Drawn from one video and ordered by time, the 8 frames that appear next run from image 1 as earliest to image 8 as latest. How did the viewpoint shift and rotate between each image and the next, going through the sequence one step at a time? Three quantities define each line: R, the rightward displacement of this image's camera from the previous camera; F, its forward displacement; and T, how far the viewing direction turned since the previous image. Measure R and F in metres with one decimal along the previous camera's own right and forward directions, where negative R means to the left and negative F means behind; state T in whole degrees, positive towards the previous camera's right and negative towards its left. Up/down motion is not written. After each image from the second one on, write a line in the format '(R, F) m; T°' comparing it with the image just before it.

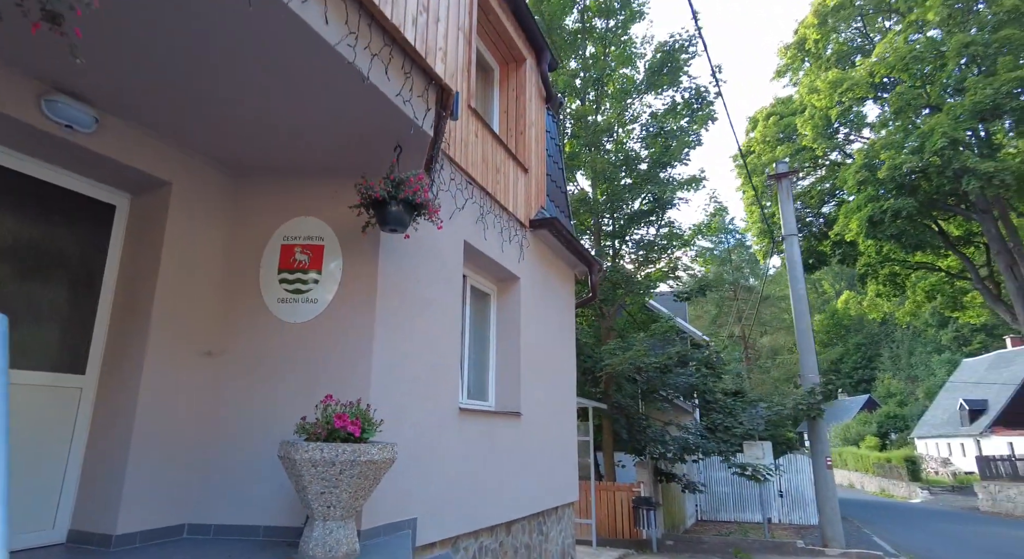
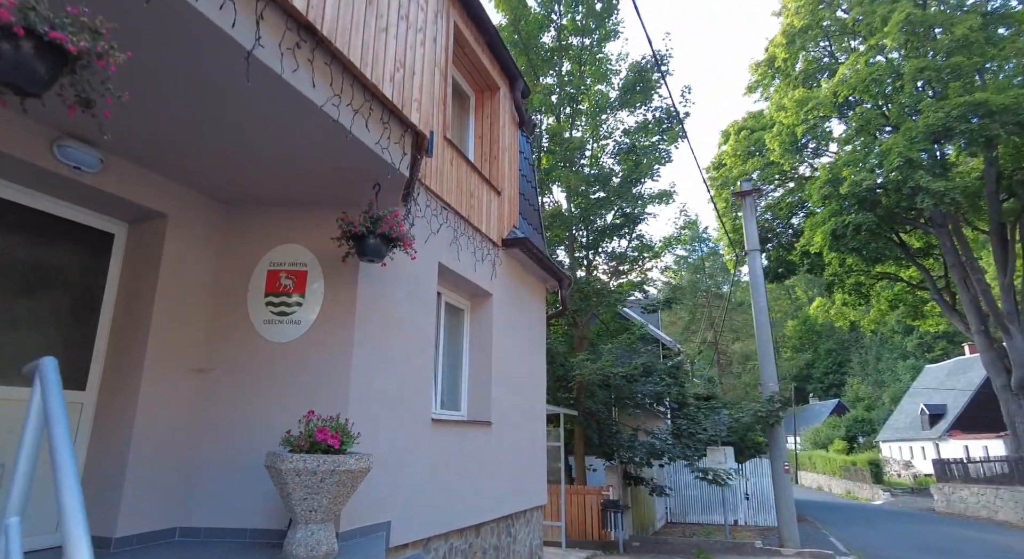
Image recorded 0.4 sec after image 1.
(+0.1, -0.4) m; +2°
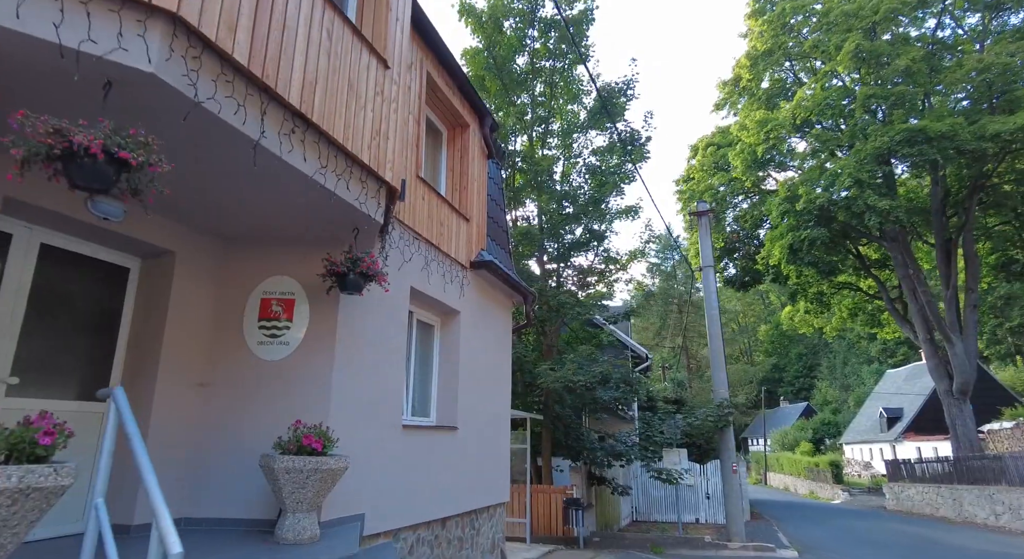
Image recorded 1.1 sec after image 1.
(+0.2, -0.8) m; +2°
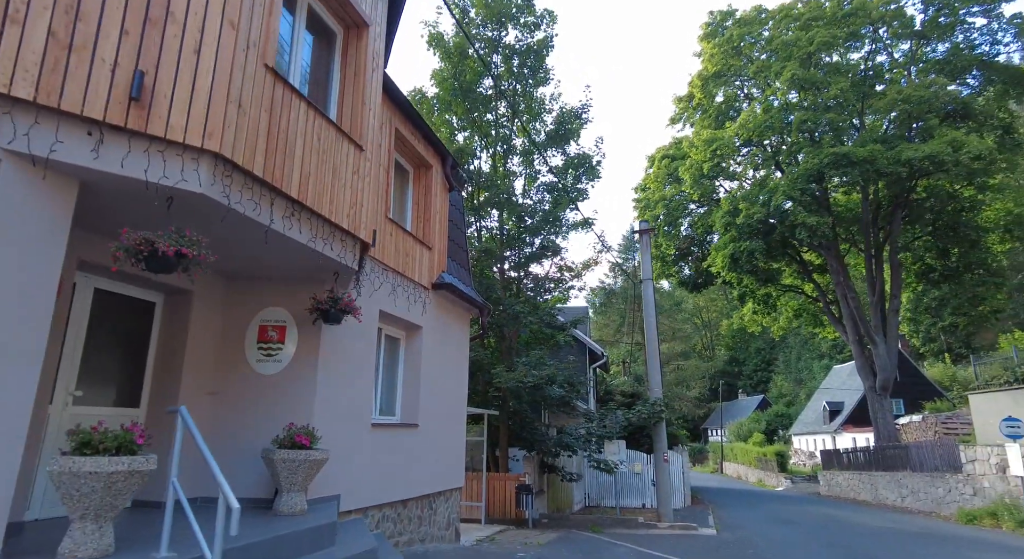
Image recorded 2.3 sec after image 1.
(+0.3, -1.5) m; +3°
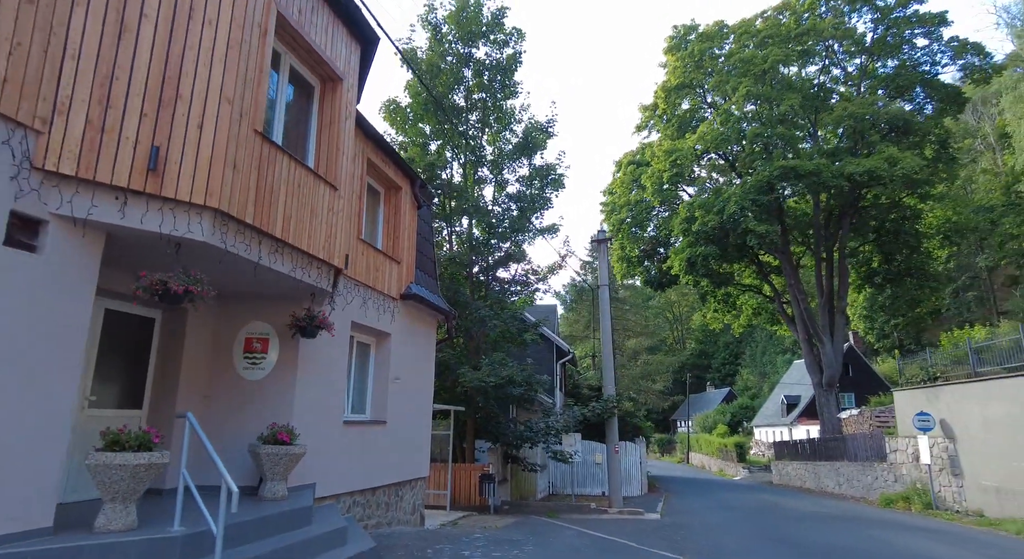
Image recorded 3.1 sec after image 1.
(+0.3, -1.1) m; +2°
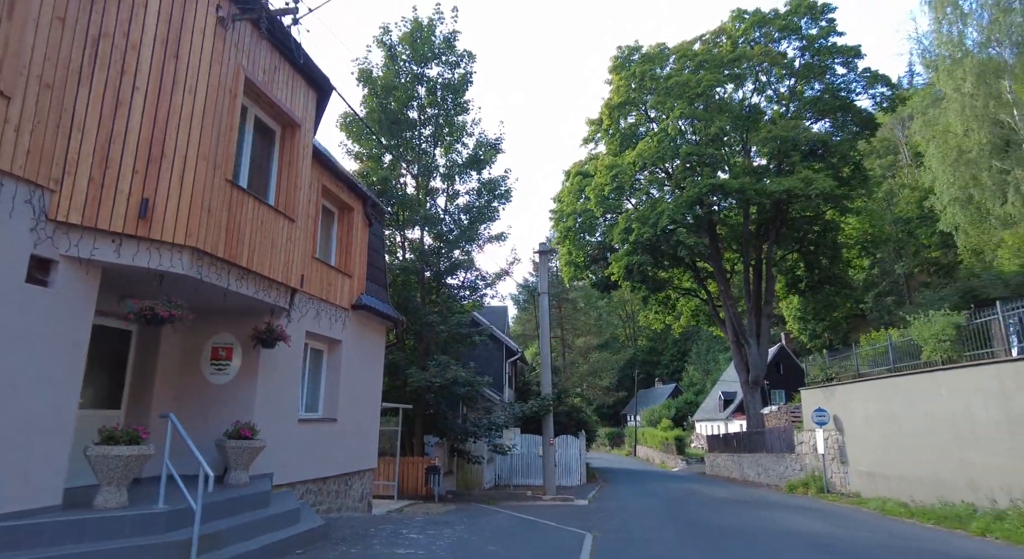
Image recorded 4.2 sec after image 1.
(+0.4, -1.4) m; +4°
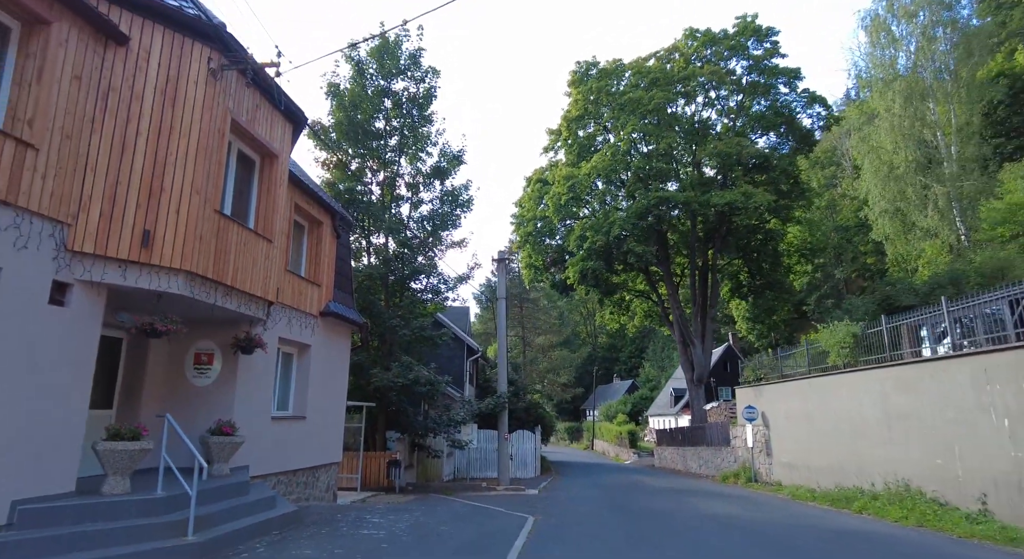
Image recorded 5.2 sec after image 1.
(+0.2, -1.3) m; +3°
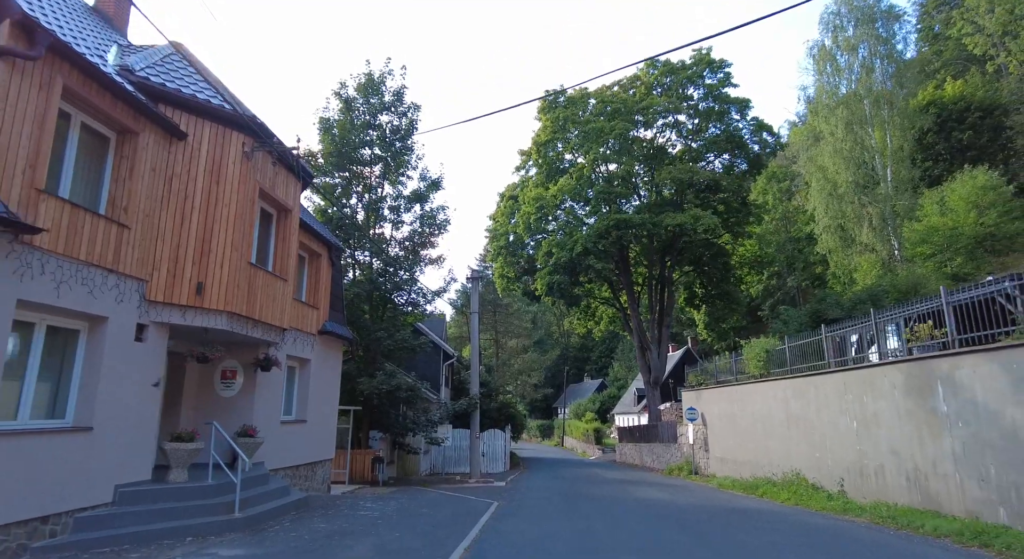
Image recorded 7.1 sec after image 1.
(+0.1, -2.5) m; +2°
